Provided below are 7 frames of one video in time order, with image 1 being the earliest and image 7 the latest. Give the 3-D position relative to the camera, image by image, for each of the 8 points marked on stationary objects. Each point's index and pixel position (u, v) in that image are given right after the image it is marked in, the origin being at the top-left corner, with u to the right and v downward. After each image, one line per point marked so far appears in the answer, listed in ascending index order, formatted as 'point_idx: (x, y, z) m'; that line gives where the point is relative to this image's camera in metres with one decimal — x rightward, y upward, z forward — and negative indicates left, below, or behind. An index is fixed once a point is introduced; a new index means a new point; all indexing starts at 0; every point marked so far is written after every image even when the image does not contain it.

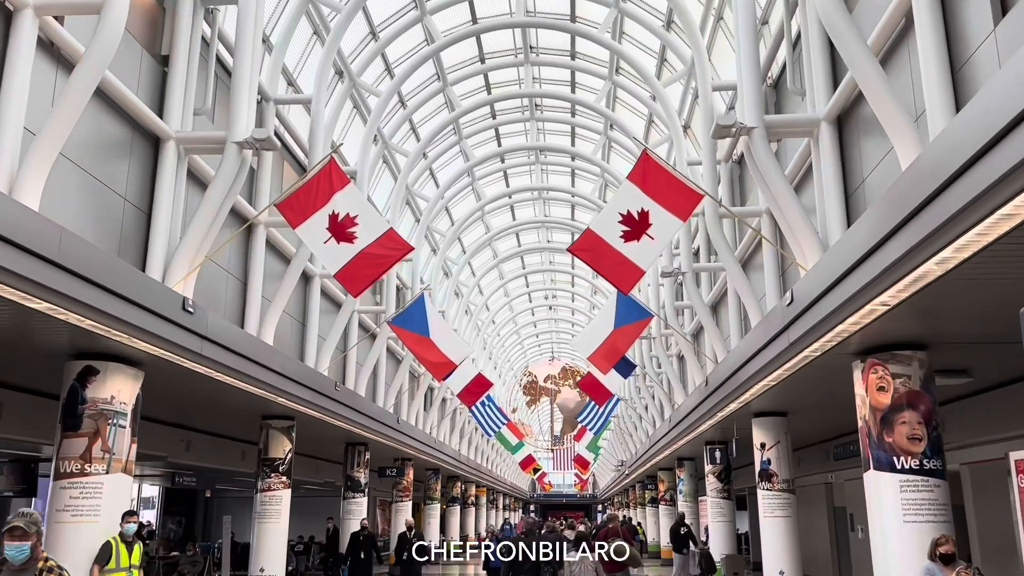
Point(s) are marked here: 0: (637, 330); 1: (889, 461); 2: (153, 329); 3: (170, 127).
0: (+2.8, -0.9, +19.2) m
1: (+4.7, -2.1, +10.6) m
2: (-4.6, -0.6, +11.2) m
3: (-5.2, +2.4, +12.9) m
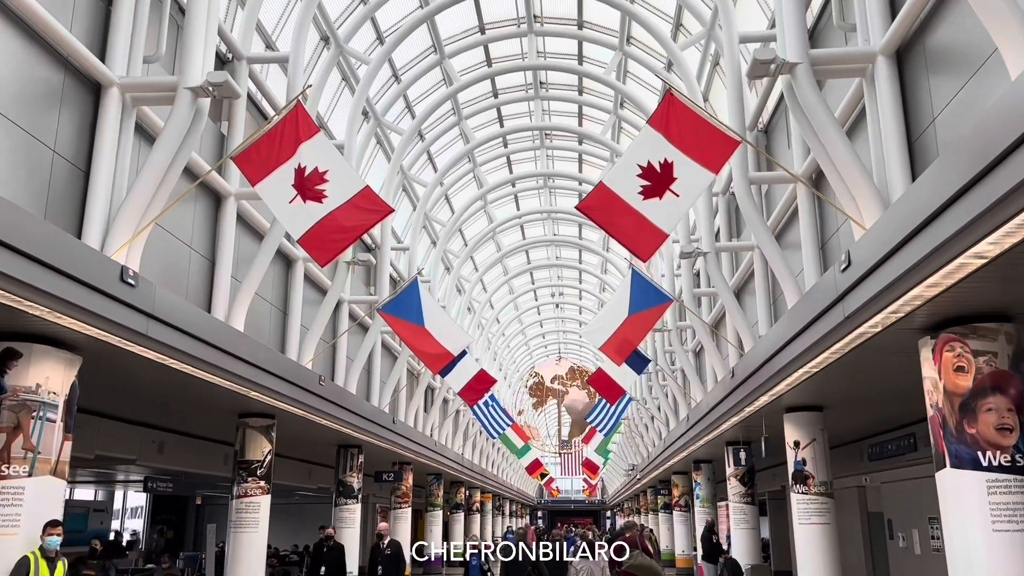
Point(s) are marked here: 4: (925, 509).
0: (+2.9, -0.6, +17.3) m
1: (+4.7, -1.7, +8.7) m
2: (-4.6, -0.2, +9.4) m
3: (-5.2, +2.8, +11.1) m
4: (+8.5, -4.6, +17.8) m
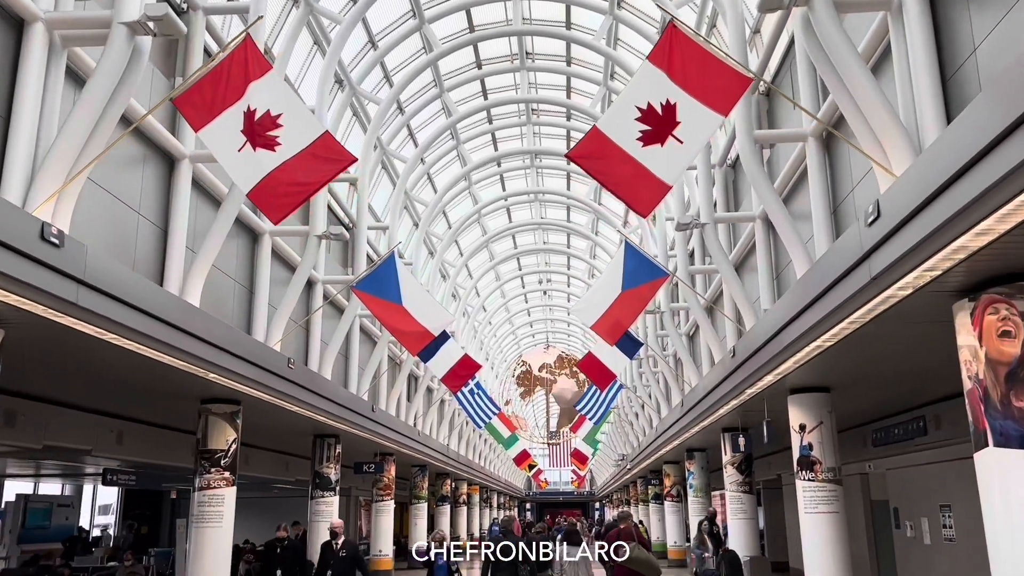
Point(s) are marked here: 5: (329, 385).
0: (+2.6, -0.1, +16.1) m
1: (+4.5, -1.3, +7.6) m
2: (-4.8, +0.2, +8.1) m
3: (-5.4, +3.2, +9.8) m
4: (+8.2, -4.0, +16.7) m
5: (-4.1, -2.2, +19.0) m
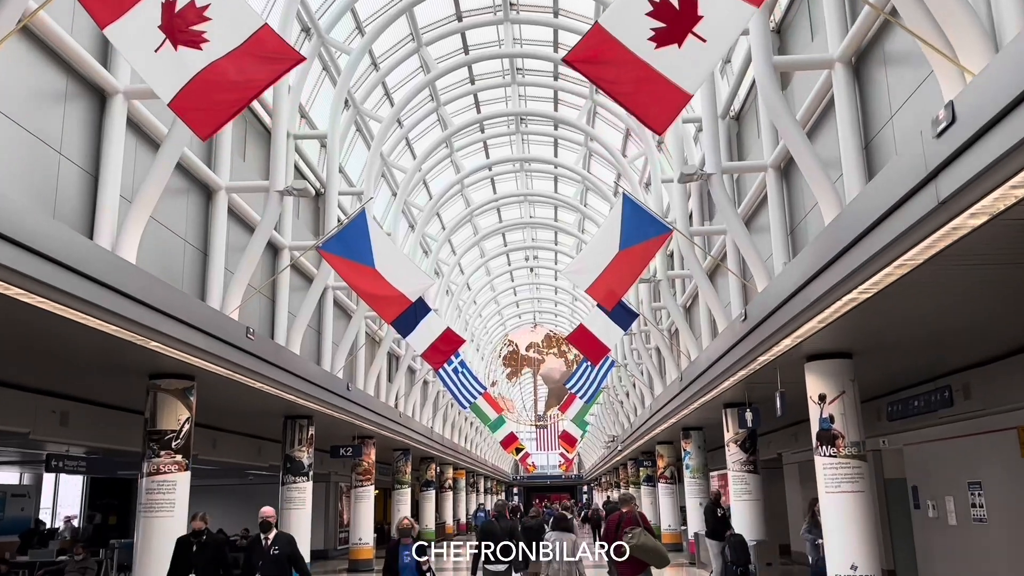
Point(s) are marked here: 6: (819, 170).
0: (+2.3, +0.6, +14.5) m
1: (+4.4, -0.7, +6.0) m
2: (-4.9, +0.7, +6.4) m
3: (-5.5, +3.7, +8.0) m
4: (+8.0, -3.3, +15.3) m
5: (-4.4, -1.5, +17.4) m
6: (+3.8, +1.5, +10.7) m
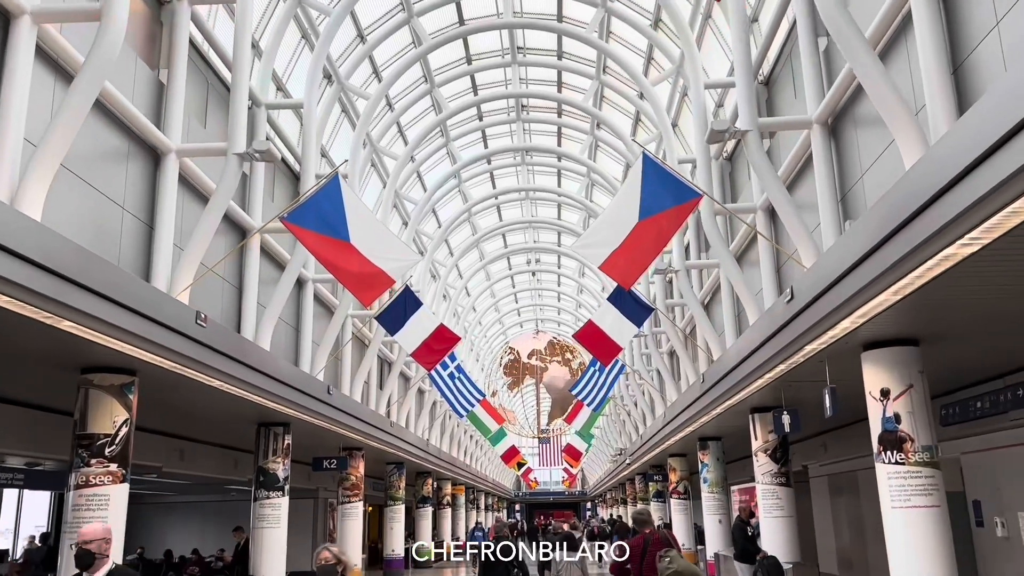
0: (+2.3, +0.9, +12.3) m
1: (+4.4, -0.2, +3.8) m
2: (-4.9, +1.1, +4.2) m
3: (-5.6, +4.1, +5.9) m
4: (+8.0, -3.0, +13.0) m
5: (-4.3, -1.2, +15.1) m
6: (+3.8, +1.9, +8.6) m
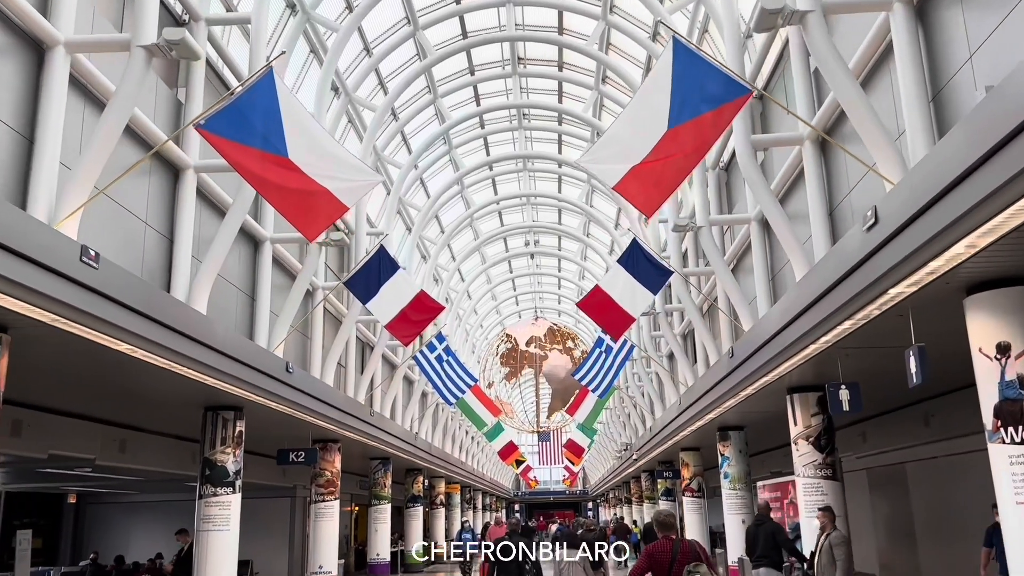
0: (+2.2, +1.7, +9.4) m
1: (+4.3, +0.6, +0.9) m
2: (-5.1, +1.9, +1.4) m
3: (-5.7, +4.9, +3.0) m
4: (+7.9, -2.2, +10.1) m
5: (-4.5, -0.5, +12.3) m
6: (+3.7, +2.6, +5.7) m
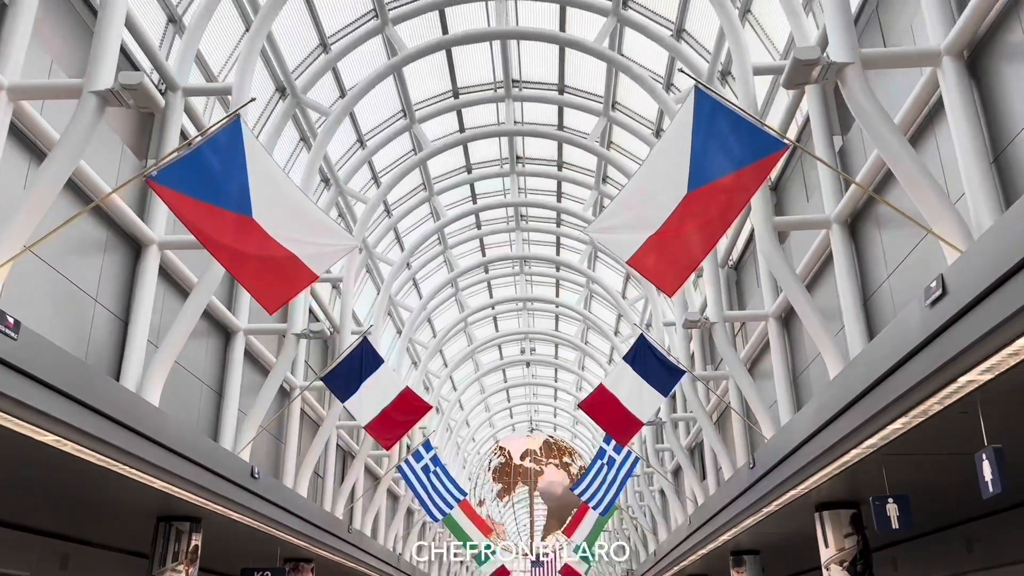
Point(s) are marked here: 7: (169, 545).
0: (+2.2, +0.9, +8.2) m
1: (+4.3, +0.9, -0.3) m
2: (-5.0, +2.3, +0.2) m
3: (-5.6, +5.0, +2.3) m
4: (+7.8, -3.2, +8.4) m
5: (-4.5, -1.5, +10.7) m
6: (+3.7, +2.3, +4.6) m
7: (-5.5, -4.2, +13.9) m
